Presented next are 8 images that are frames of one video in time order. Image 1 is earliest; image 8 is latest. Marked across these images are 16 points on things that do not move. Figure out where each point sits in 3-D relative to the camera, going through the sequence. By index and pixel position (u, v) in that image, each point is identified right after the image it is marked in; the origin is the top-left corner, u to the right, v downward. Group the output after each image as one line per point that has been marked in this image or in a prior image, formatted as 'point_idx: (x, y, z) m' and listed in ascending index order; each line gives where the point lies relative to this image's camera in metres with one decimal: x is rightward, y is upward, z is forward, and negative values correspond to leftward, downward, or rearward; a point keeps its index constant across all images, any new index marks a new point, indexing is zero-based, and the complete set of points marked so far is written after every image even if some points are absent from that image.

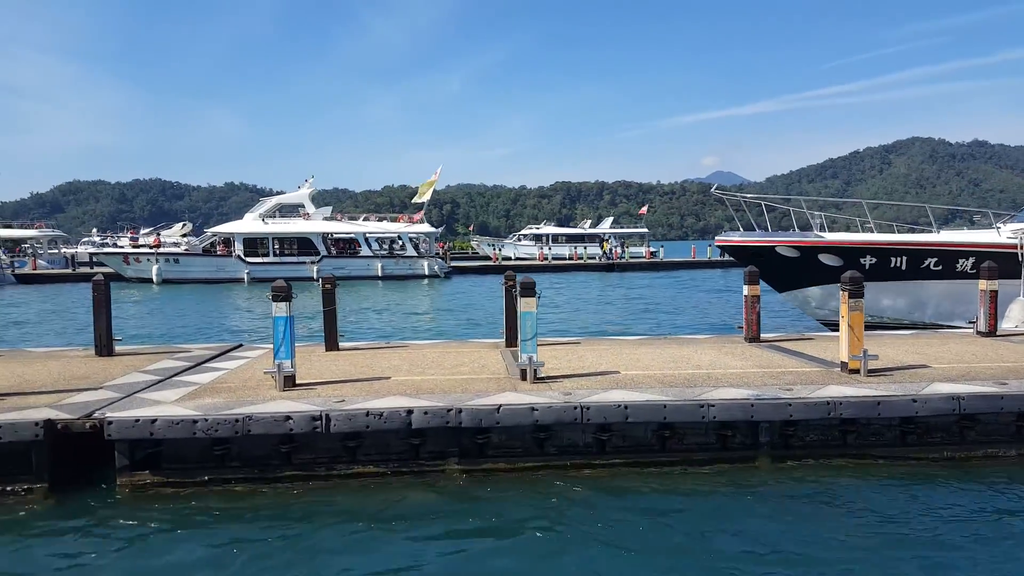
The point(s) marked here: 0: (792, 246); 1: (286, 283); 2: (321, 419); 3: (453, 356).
0: (+5.2, +0.7, +13.6) m
1: (-2.2, 0.0, +7.3) m
2: (-1.6, -1.1, +6.2) m
3: (-0.7, -0.8, +9.3) m
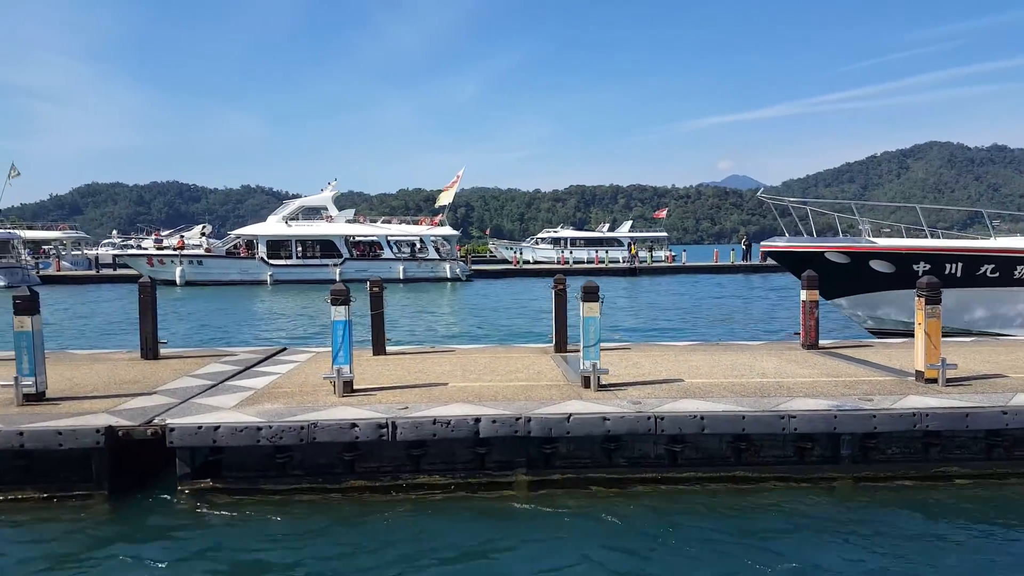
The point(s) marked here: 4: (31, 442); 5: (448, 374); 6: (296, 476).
0: (+5.9, +0.6, +13.3) m
1: (-1.6, 0.0, +7.1) m
2: (-1.0, -1.1, +6.0) m
3: (-0.1, -0.9, +9.1) m
4: (-3.7, -1.2, +5.7) m
5: (-0.7, -0.9, +8.2) m
6: (-1.8, -1.5, +6.2) m
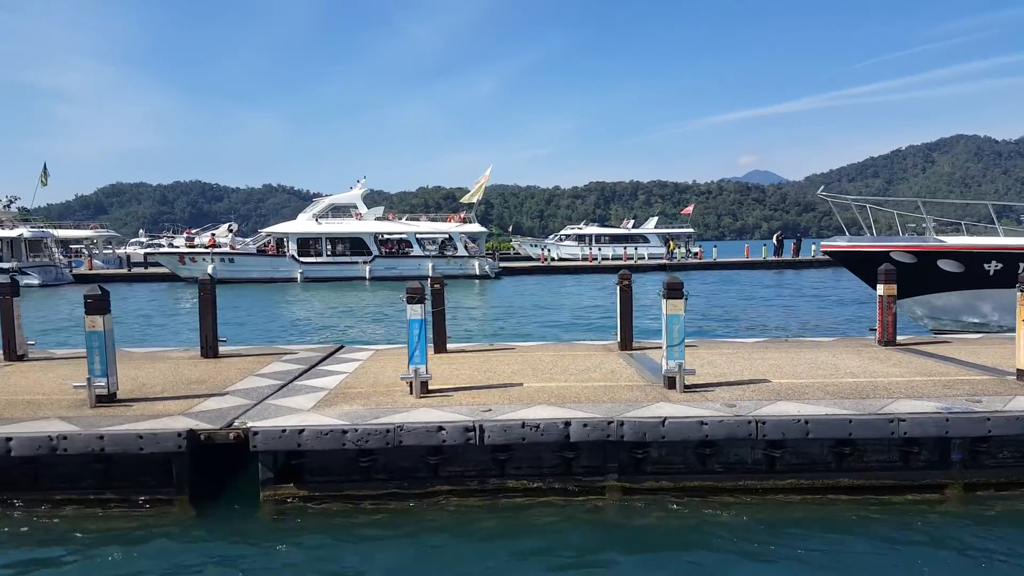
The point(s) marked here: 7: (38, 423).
0: (+6.8, +0.7, +12.8) m
1: (-0.8, 0.0, +6.9) m
2: (-0.3, -1.1, +5.7) m
3: (+0.7, -0.8, +8.8) m
4: (-3.0, -1.2, +5.6) m
5: (+0.1, -0.9, +7.9) m
6: (-1.0, -1.5, +5.9) m
7: (-3.8, -1.1, +6.0) m
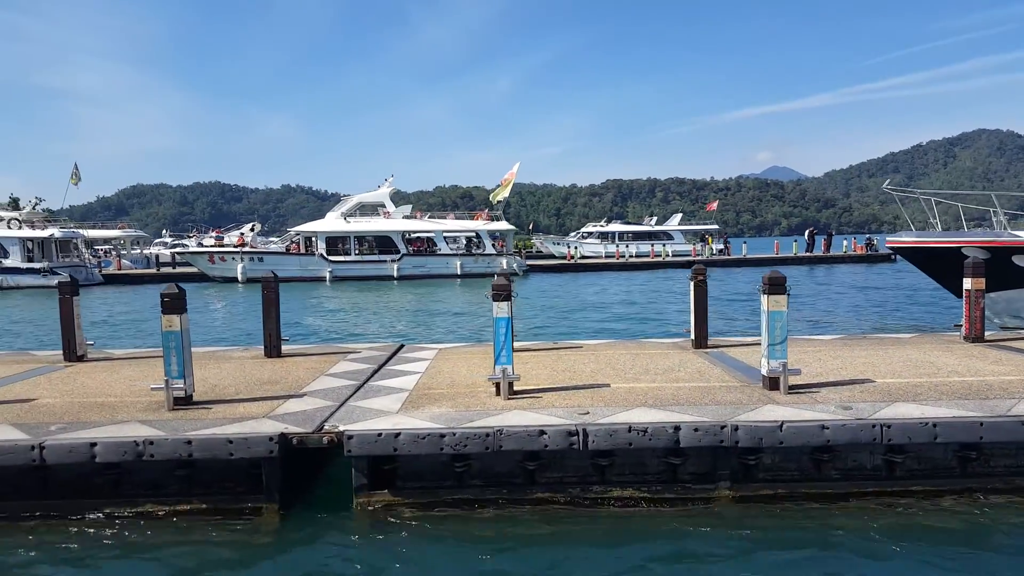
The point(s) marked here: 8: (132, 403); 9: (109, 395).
0: (+7.7, +0.8, +12.3) m
1: (-0.1, +0.1, +6.5) m
2: (+0.5, -1.1, +5.4) m
3: (+1.6, -0.8, +8.5) m
4: (-2.2, -1.2, +5.3) m
5: (+0.9, -0.9, +7.6) m
6: (-0.3, -1.5, +5.6) m
7: (-3.0, -1.1, +5.7) m
8: (-3.3, -1.0, +6.5) m
9: (-3.8, -1.0, +7.0) m
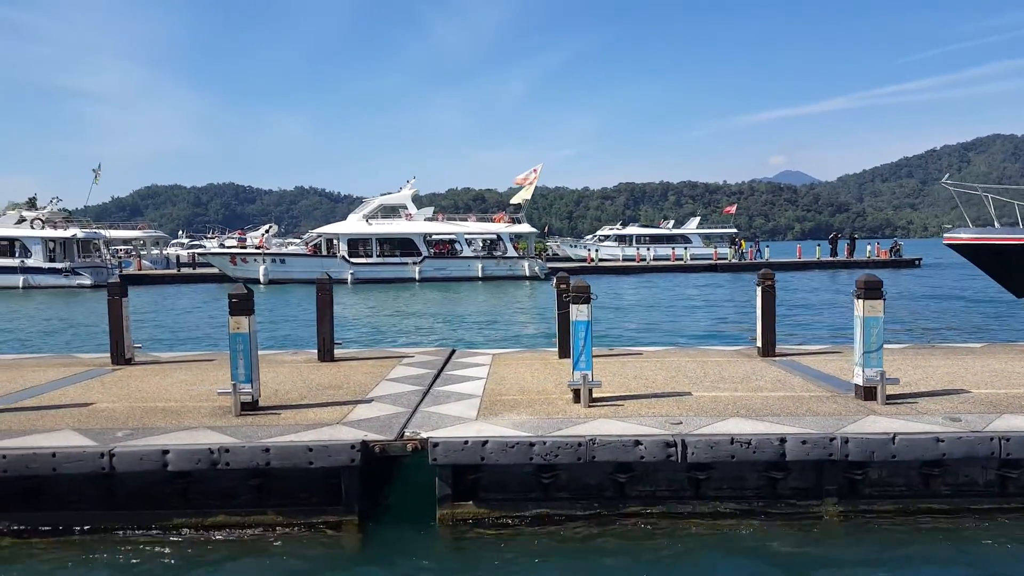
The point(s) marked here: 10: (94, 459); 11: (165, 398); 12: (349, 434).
0: (+8.5, +0.7, +11.9) m
1: (+0.6, 0.0, +6.3) m
2: (+1.1, -1.1, +5.1) m
3: (+2.3, -0.8, +8.2) m
4: (-1.6, -1.2, +5.1) m
5: (+1.6, -0.9, +7.3) m
6: (+0.4, -1.5, +5.3) m
7: (-2.3, -1.1, +5.5) m
8: (-2.7, -1.0, +6.3) m
9: (-3.1, -1.0, +6.8) m
10: (-2.8, -1.2, +5.1) m
11: (-3.1, -1.0, +6.8) m
12: (-1.2, -1.0, +5.4) m
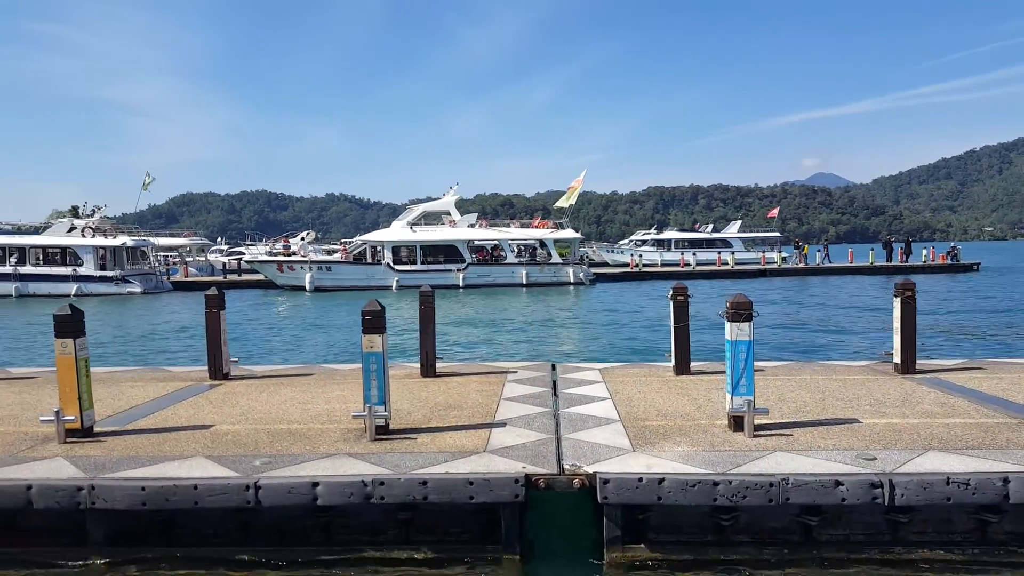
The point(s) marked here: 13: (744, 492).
0: (+9.9, +0.5, +11.0) m
1: (+1.8, -0.1, +5.7) m
2: (+2.2, -1.2, +4.5) m
3: (+3.5, -1.0, +7.5) m
4: (-0.5, -1.3, +4.6) m
5: (+2.8, -1.0, +6.7) m
6: (+1.5, -1.6, +4.8) m
7: (-1.2, -1.2, +5.1) m
8: (-1.5, -1.2, +5.9) m
9: (-1.9, -1.1, +6.4) m
10: (-1.7, -1.3, +4.7) m
11: (-1.9, -1.1, +6.4) m
12: (0.0, -1.2, +4.9) m
13: (+1.4, -1.2, +4.5) m
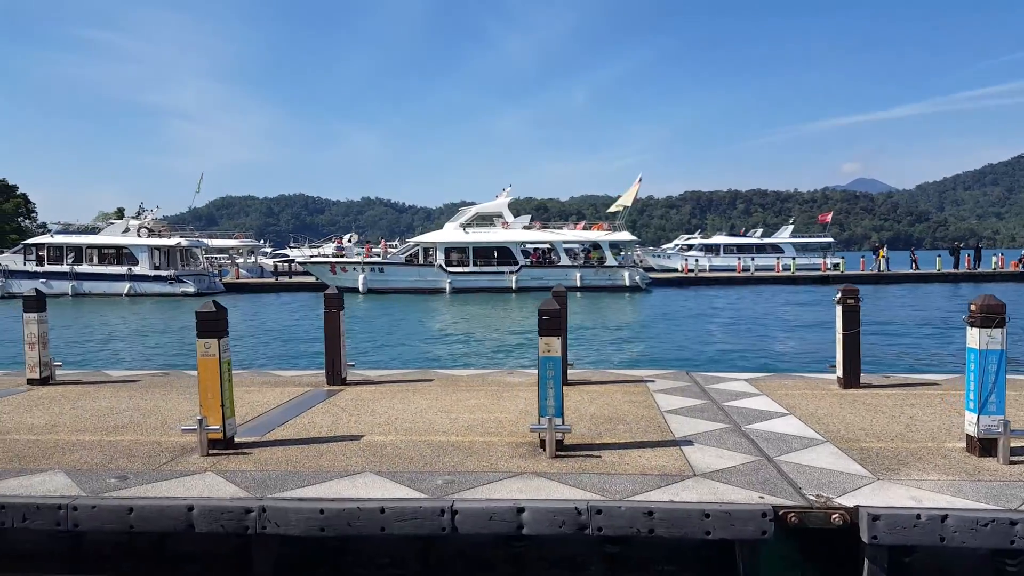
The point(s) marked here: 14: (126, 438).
0: (+11.5, +0.4, +9.8) m
1: (+3.1, -0.1, +4.9) m
2: (+3.5, -1.2, +3.6) m
3: (+4.9, -1.0, +6.6) m
4: (+0.8, -1.3, +3.9) m
5: (+4.2, -1.0, +5.8) m
6: (+2.8, -1.6, +4.0) m
7: (+0.1, -1.2, +4.4) m
8: (-0.1, -1.1, +5.2) m
9: (-0.5, -1.1, +5.7) m
10: (-0.4, -1.2, +4.0) m
11: (-0.6, -1.1, +5.7) m
12: (+1.2, -1.1, +4.1) m
13: (+2.7, -1.2, +3.7) m
14: (-3.0, -1.2, +5.7) m
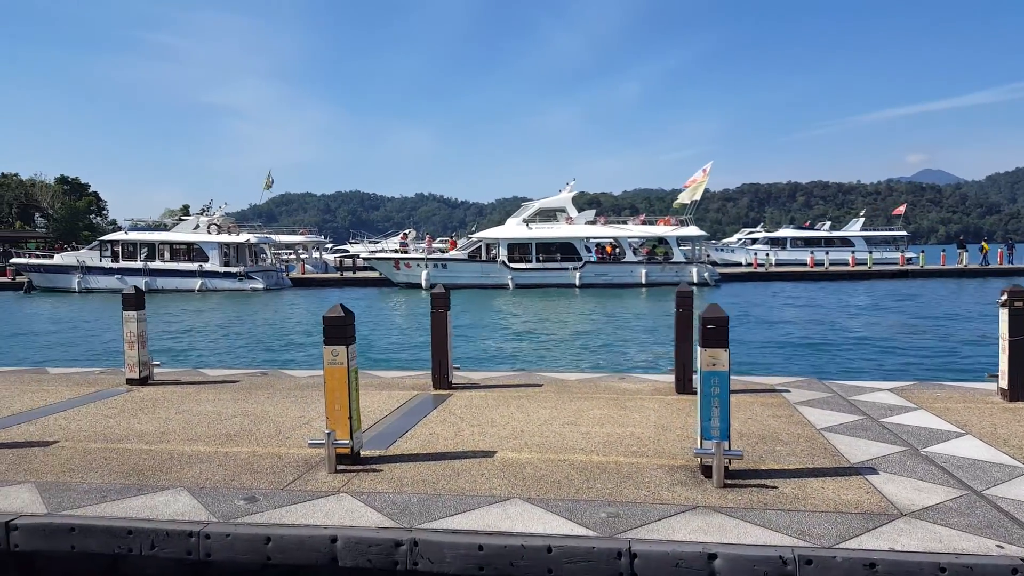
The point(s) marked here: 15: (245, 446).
0: (+12.8, +0.4, +8.3) m
1: (+4.1, -0.1, +4.0) m
2: (+4.4, -1.2, +2.8) m
3: (+6.0, -1.0, +5.7) m
4: (+1.7, -1.3, +3.2) m
5: (+5.2, -1.1, +4.9) m
6: (+3.7, -1.7, +3.2) m
7: (+1.0, -1.2, +3.8) m
8: (+0.8, -1.2, +4.6) m
9: (+0.5, -1.1, +5.2) m
10: (+0.5, -1.3, +3.5) m
11: (+0.4, -1.1, +5.2) m
12: (+2.1, -1.2, +3.5) m
13: (+3.6, -1.3, +2.9) m
14: (-1.9, -1.2, +5.3) m
15: (-2.0, -1.2, +5.5) m
